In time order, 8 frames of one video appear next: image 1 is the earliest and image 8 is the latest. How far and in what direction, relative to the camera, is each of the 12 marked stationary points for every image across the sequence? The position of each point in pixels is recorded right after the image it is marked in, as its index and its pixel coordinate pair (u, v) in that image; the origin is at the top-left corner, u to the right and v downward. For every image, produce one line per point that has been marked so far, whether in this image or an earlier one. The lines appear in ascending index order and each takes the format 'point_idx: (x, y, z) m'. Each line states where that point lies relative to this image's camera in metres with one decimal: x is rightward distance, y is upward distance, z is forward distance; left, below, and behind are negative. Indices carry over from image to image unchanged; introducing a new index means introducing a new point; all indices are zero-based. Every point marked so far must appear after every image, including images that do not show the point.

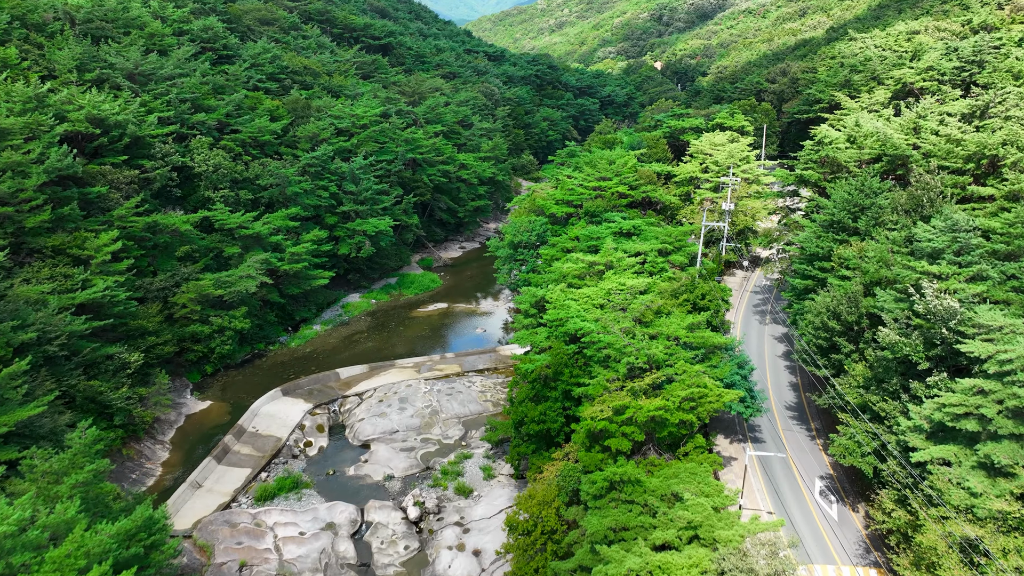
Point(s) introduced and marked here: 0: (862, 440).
0: (+8.6, -3.7, +17.5) m
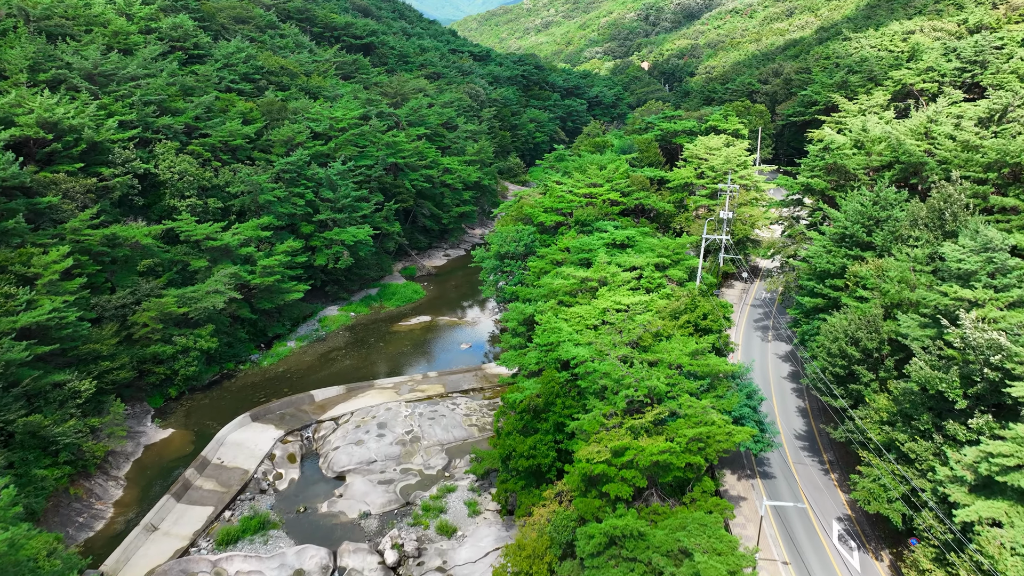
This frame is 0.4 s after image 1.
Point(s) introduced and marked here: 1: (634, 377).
0: (+8.3, -4.3, +15.7) m
1: (+3.1, -2.3, +18.2) m
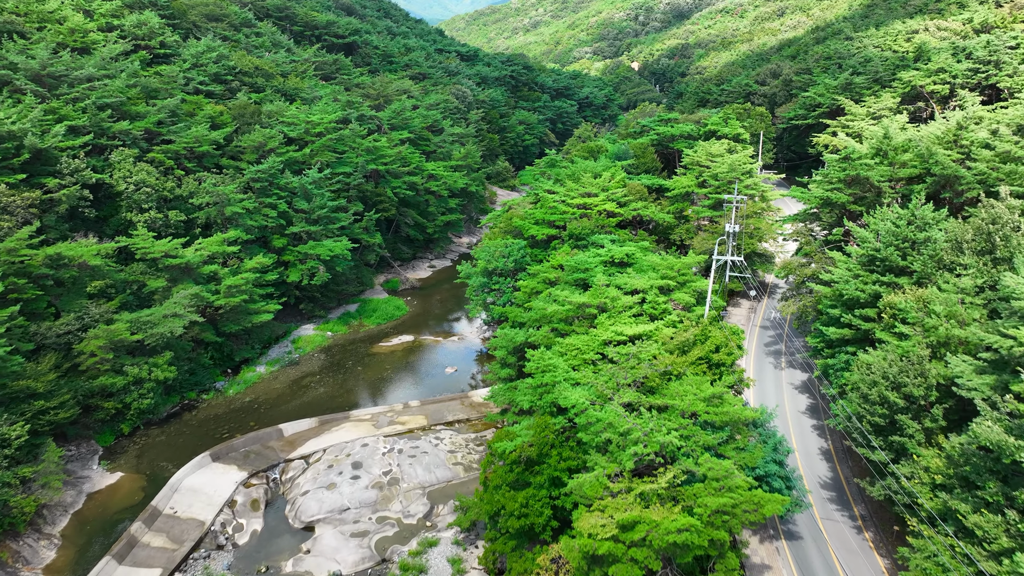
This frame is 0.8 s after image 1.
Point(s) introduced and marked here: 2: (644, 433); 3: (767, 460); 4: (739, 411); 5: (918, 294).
0: (+8.1, -5.2, +13.2) m
1: (+2.9, -3.1, +15.7) m
2: (+2.9, -3.2, +15.7) m
3: (+5.8, -3.9, +16.3) m
4: (+5.1, -2.8, +16.0) m
5: (+9.9, -0.1, +17.3) m
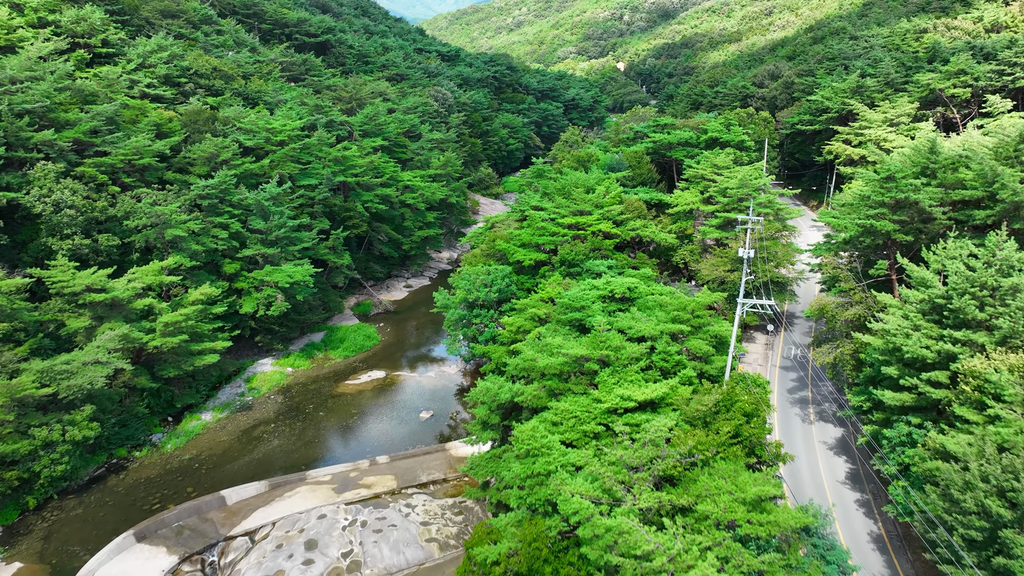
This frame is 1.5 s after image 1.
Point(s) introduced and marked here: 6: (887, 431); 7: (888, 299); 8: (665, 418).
0: (+7.9, -6.4, +9.5) m
1: (+2.6, -4.4, +11.8) m
2: (+2.6, -4.5, +11.9) m
3: (+5.5, -5.2, +12.5) m
4: (+4.8, -4.0, +12.1) m
5: (+9.6, -1.4, +13.6) m
6: (+8.7, -3.3, +16.5) m
7: (+9.4, -0.3, +17.6) m
8: (+3.5, -2.9, +16.3) m
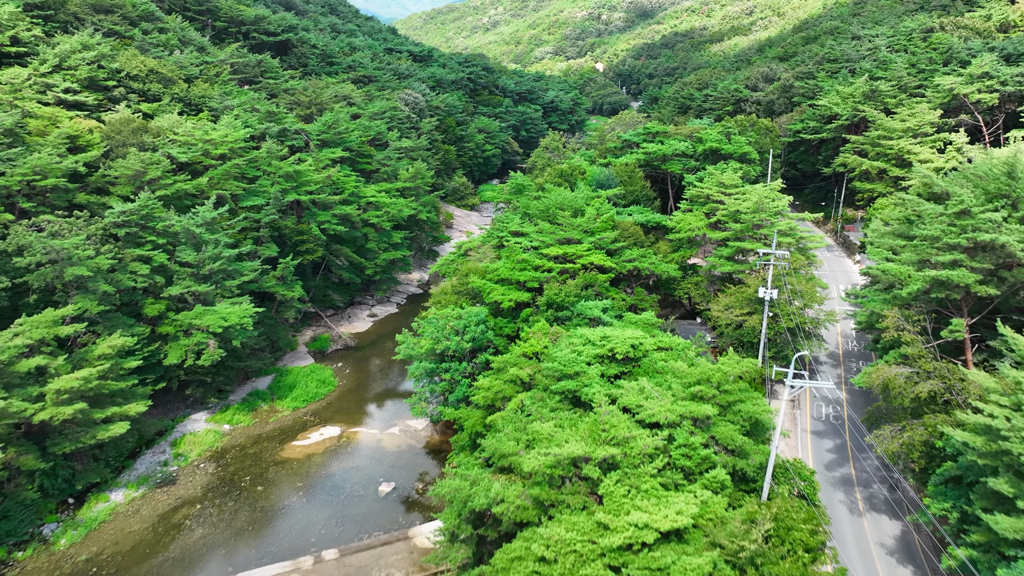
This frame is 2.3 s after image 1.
0: (+7.7, -7.9, +5.1) m
1: (+2.3, -5.9, +7.3) m
2: (+2.4, -6.0, +7.4) m
3: (+5.3, -6.7, +8.0) m
4: (+4.5, -5.5, +7.7) m
5: (+9.2, -2.8, +9.3) m
6: (+8.3, -4.8, +12.1) m
7: (+8.9, -1.7, +13.3) m
8: (+3.1, -4.4, +11.8) m
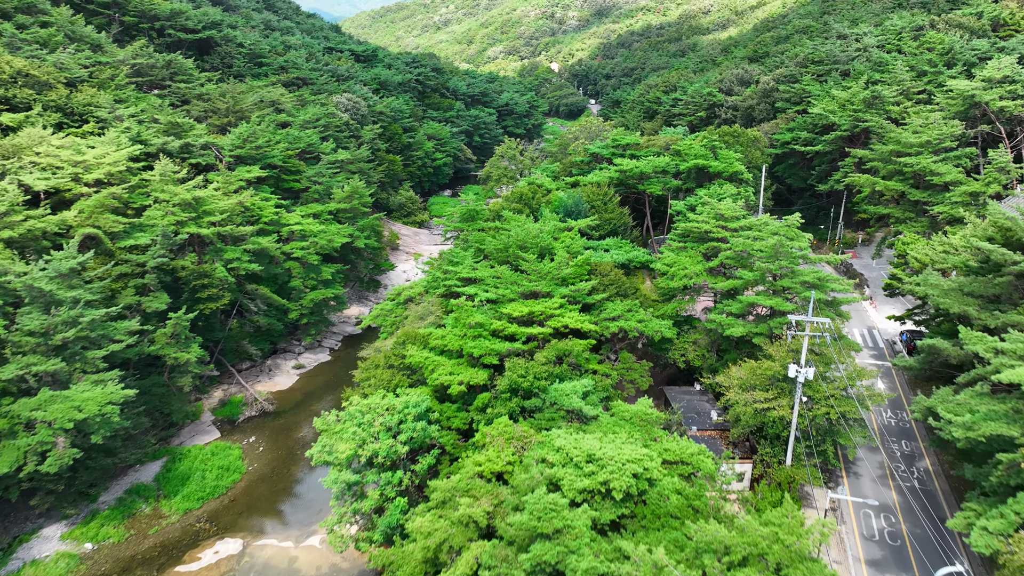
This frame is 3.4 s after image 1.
0: (+7.7, -9.7, -0.3) m
1: (+2.2, -7.8, +1.6) m
2: (+2.2, -7.9, +1.7) m
3: (+5.1, -8.6, +2.5) m
4: (+4.3, -7.4, +2.1) m
5: (+8.9, -4.6, +4.0) m
6: (+7.8, -6.6, +6.8) m
7: (+8.3, -3.5, +8.0) m
8: (+2.6, -6.4, +6.1) m
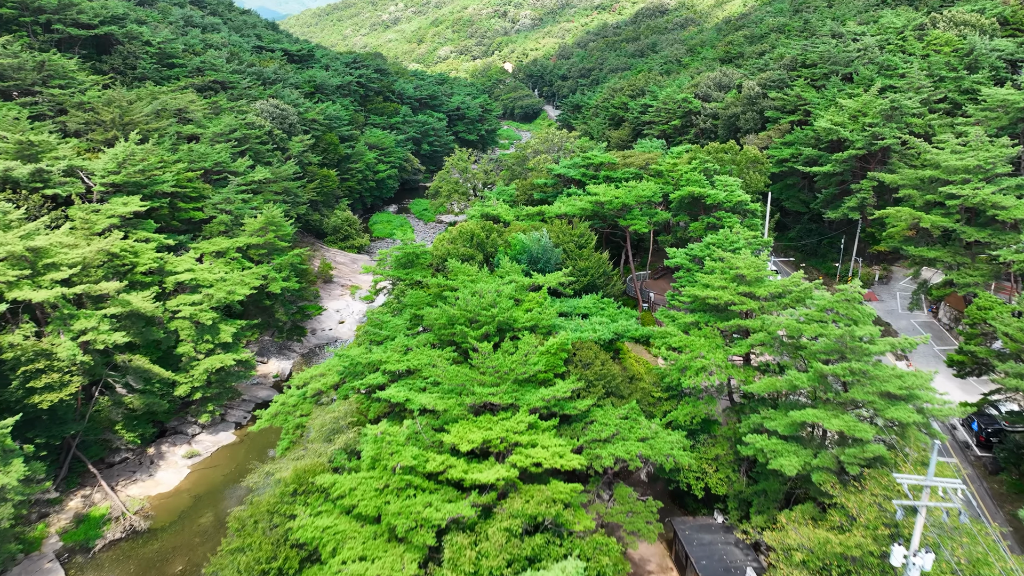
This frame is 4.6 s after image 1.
0: (+8.1, -11.8, -6.3) m
1: (+2.4, -10.0, -4.8) m
2: (+2.4, -10.1, -4.7) m
3: (+5.2, -10.7, -3.7) m
4: (+4.5, -9.5, -4.1) m
5: (+8.9, -6.7, -2.0) m
6: (+7.6, -8.7, +0.7) m
7: (+8.0, -5.6, +1.9) m
8: (+2.5, -8.5, -0.3) m
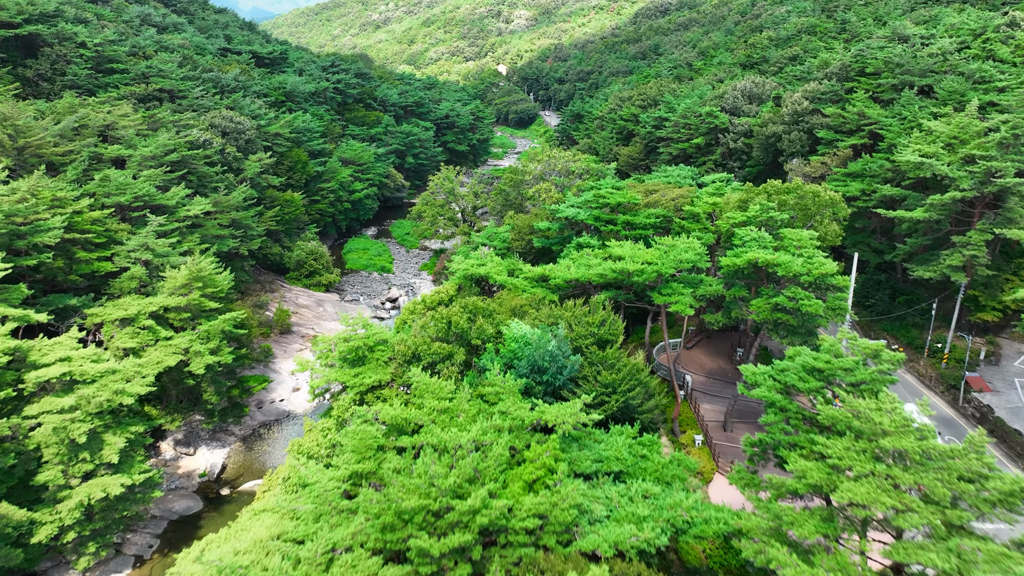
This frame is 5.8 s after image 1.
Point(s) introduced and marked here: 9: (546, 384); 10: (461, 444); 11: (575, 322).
0: (+8.2, -14.4, -13.3) m
1: (+2.5, -12.6, -11.8) m
2: (+2.5, -12.7, -11.7) m
3: (+5.3, -13.3, -10.7) m
4: (+4.6, -12.1, -11.2) m
5: (+8.9, -9.3, -8.9) m
6: (+7.7, -11.2, -6.3) m
7: (+8.0, -8.2, -5.0) m
8: (+2.6, -11.1, -7.3) m
9: (+0.6, -2.0, +14.5) m
10: (-0.9, -2.5, +11.9) m
11: (+1.5, -0.7, +16.7) m
